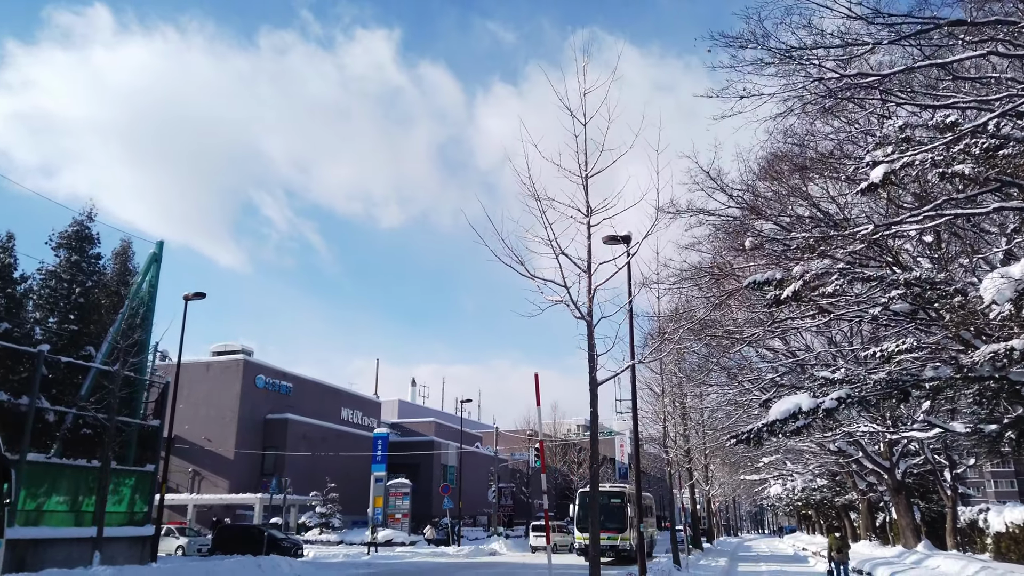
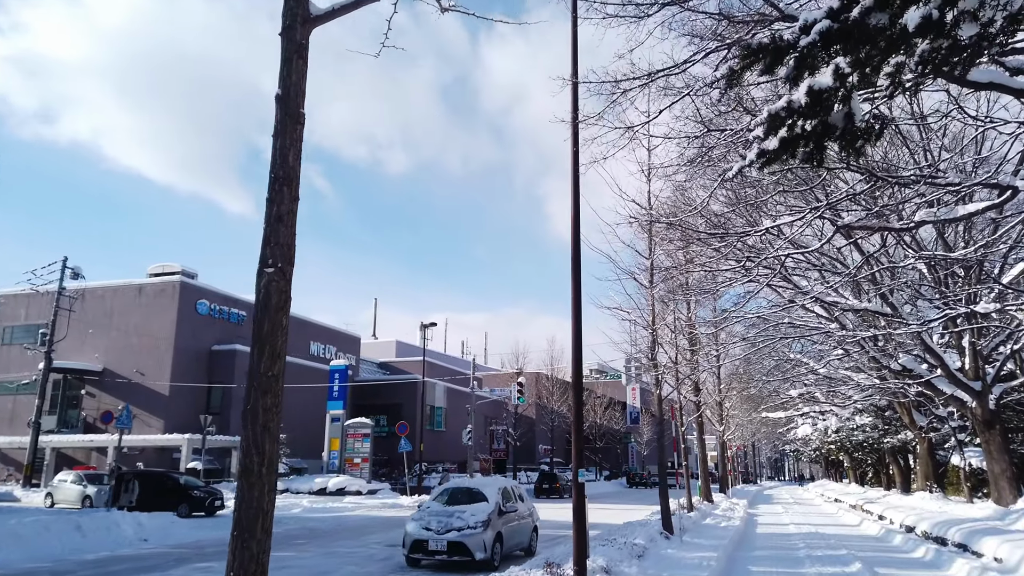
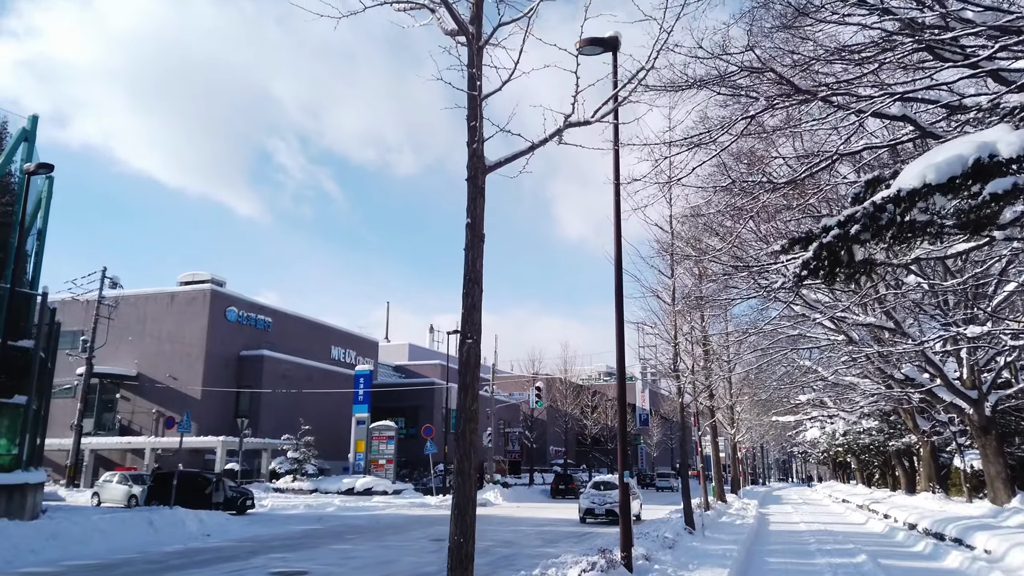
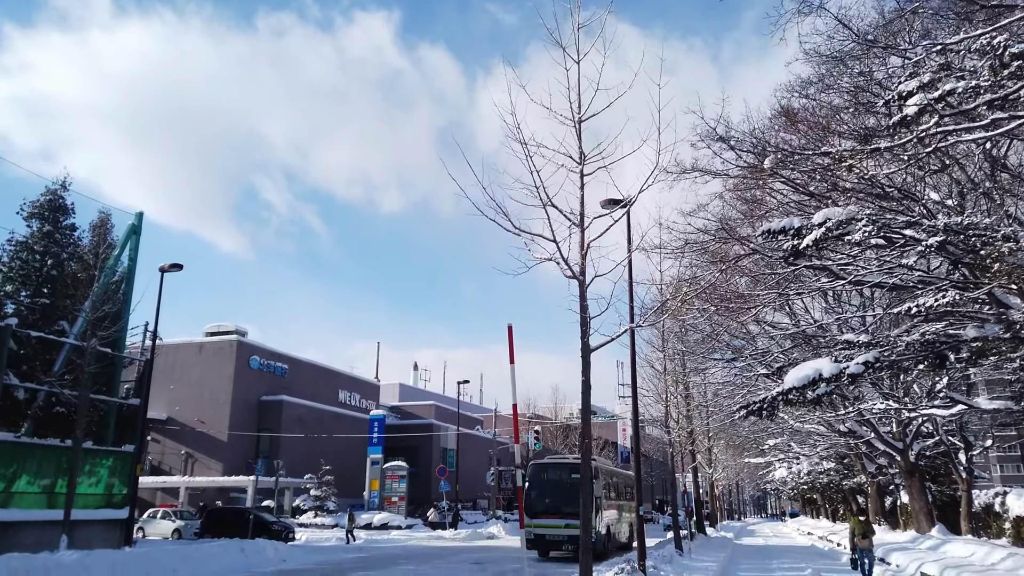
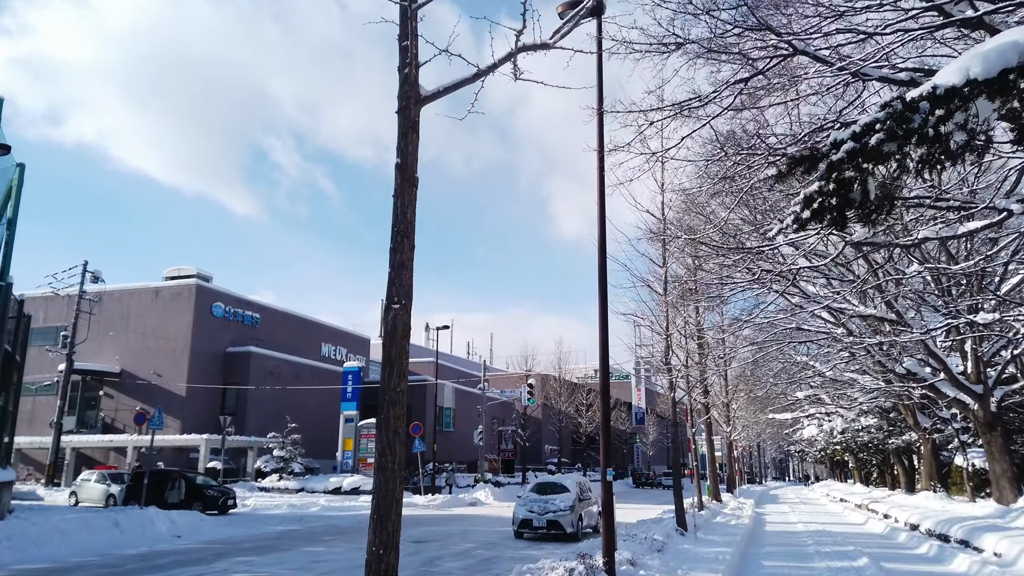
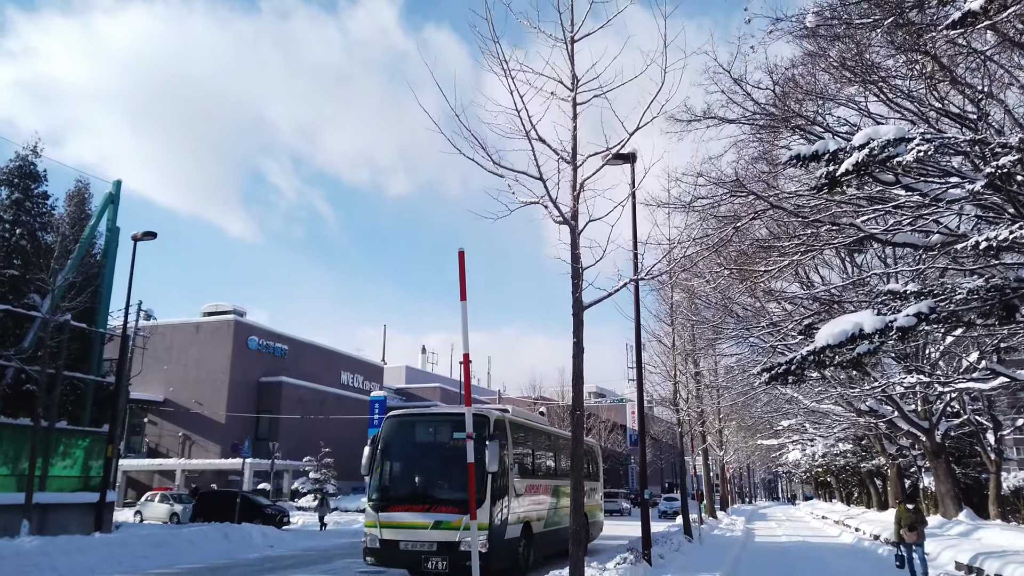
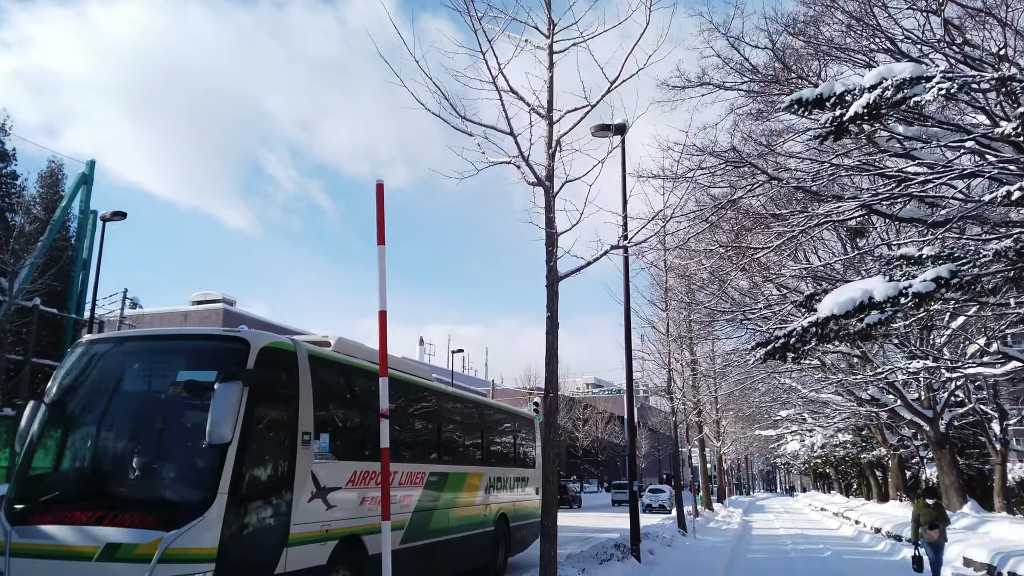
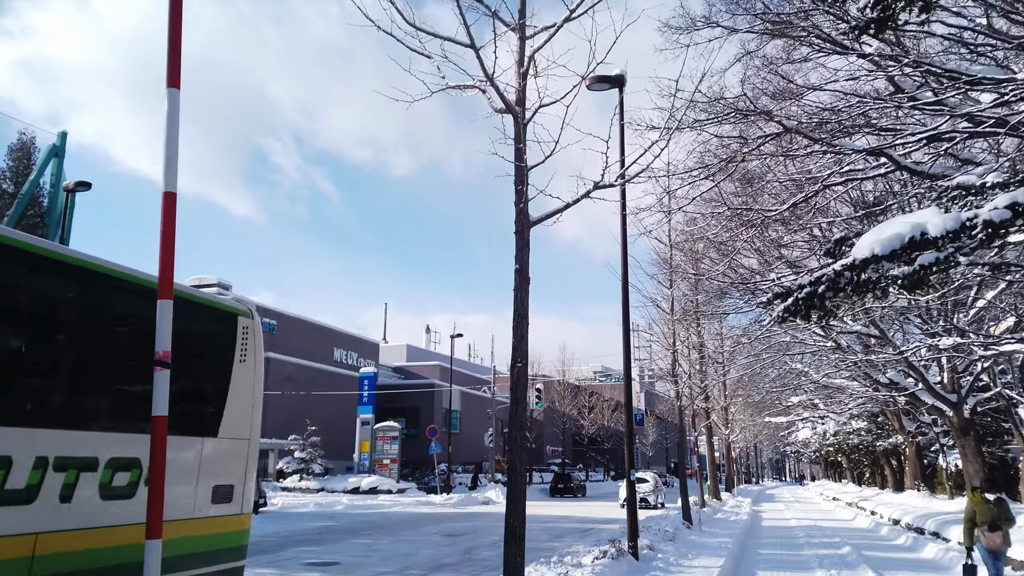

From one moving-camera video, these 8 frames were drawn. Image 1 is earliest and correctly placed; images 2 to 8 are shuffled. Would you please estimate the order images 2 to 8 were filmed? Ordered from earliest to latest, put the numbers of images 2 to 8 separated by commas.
4, 6, 7, 8, 3, 5, 2
